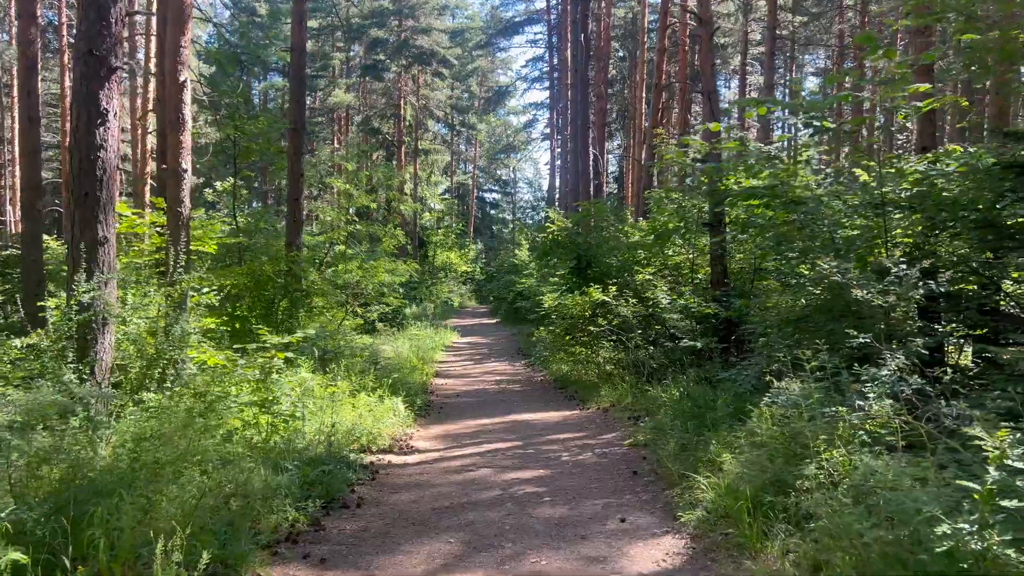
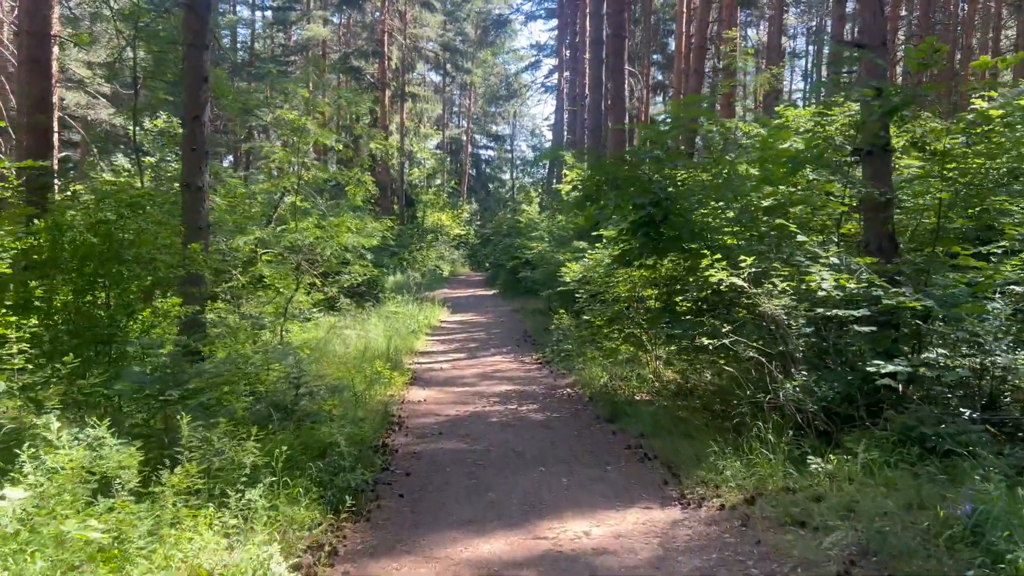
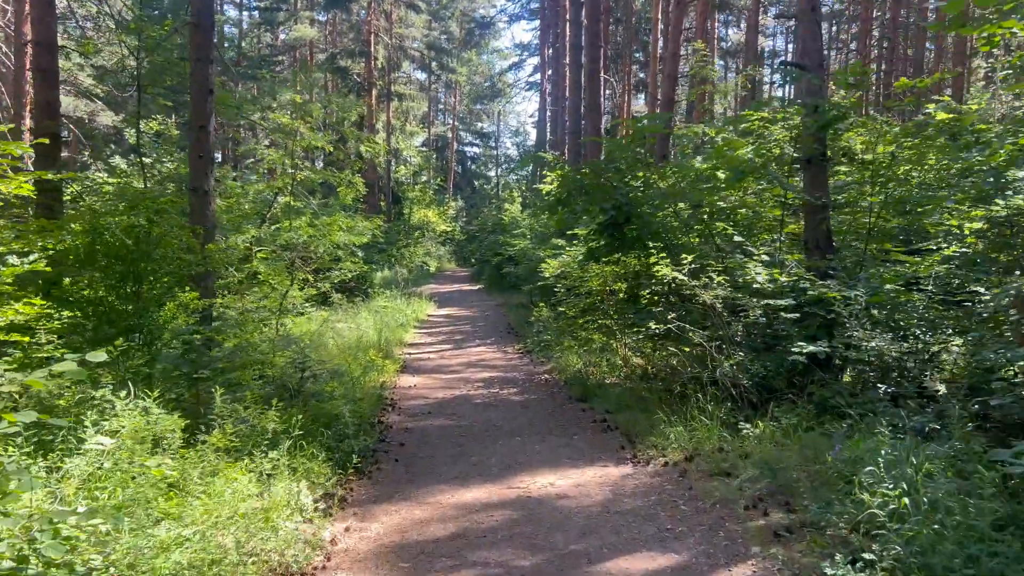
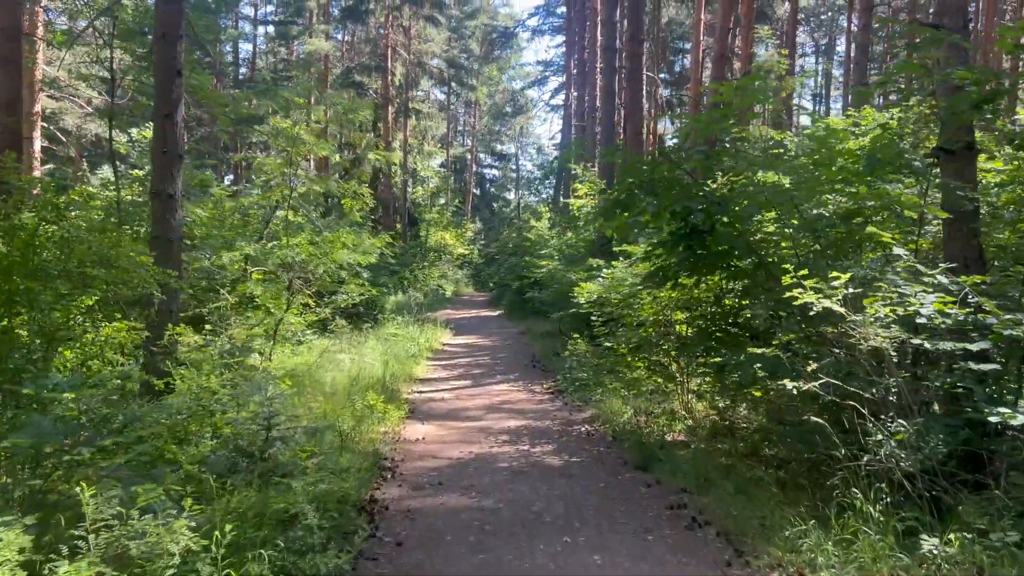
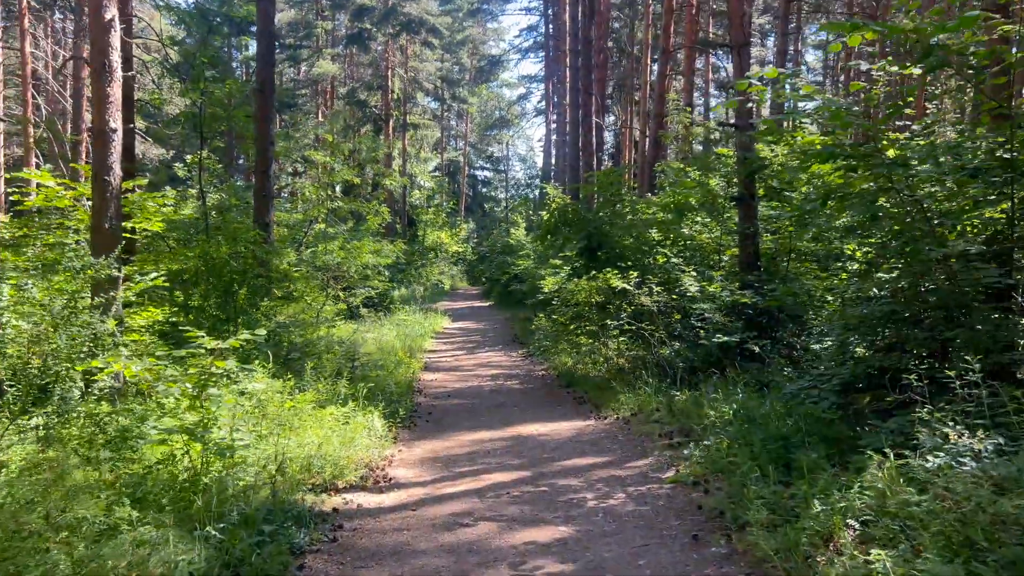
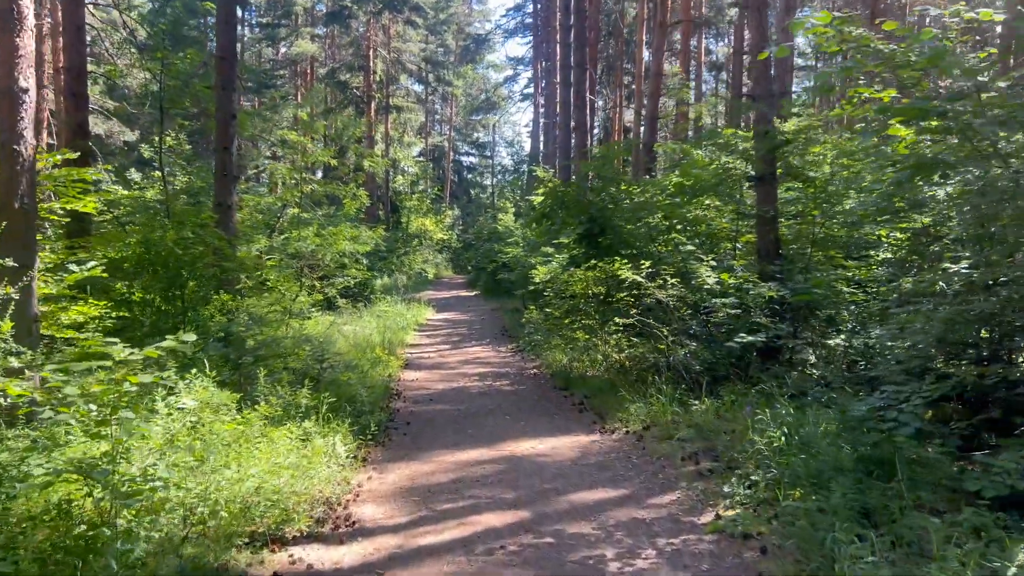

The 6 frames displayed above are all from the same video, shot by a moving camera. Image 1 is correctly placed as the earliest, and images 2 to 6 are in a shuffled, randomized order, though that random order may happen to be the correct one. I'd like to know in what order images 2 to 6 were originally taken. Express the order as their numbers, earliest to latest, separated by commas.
5, 6, 3, 2, 4
